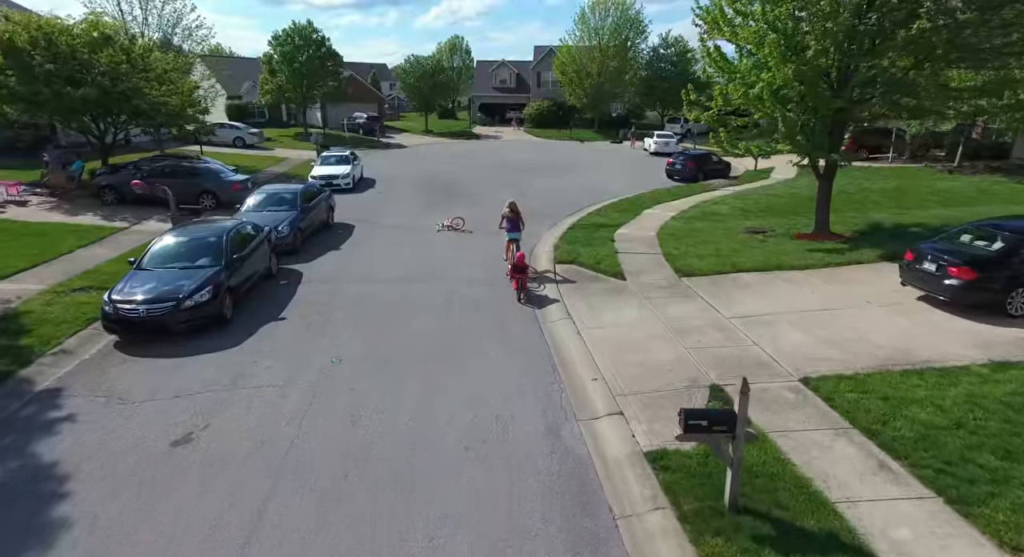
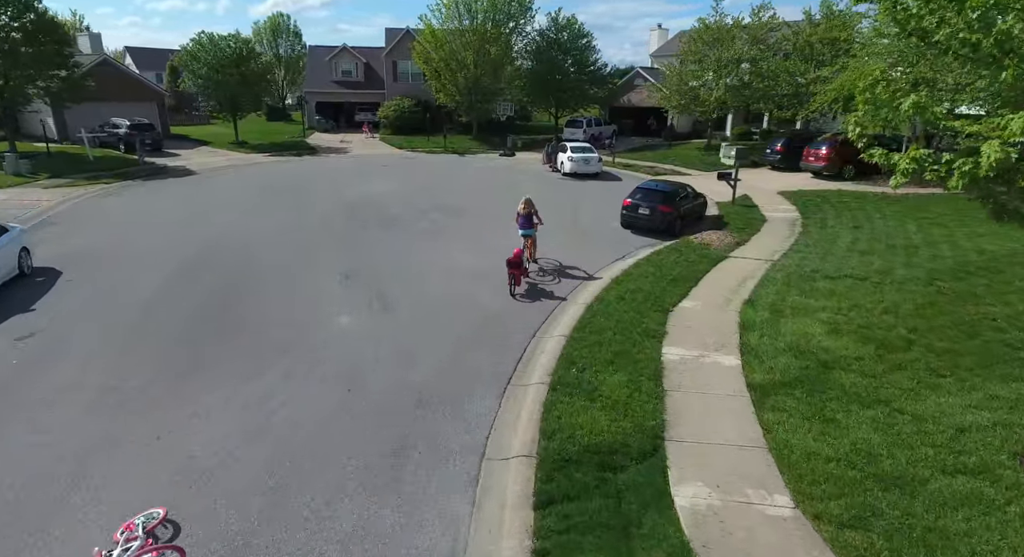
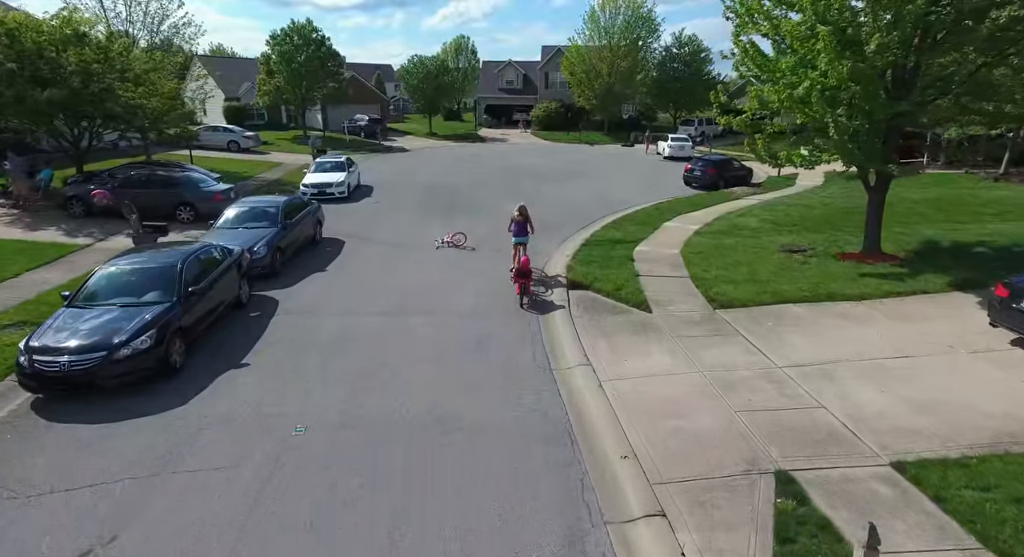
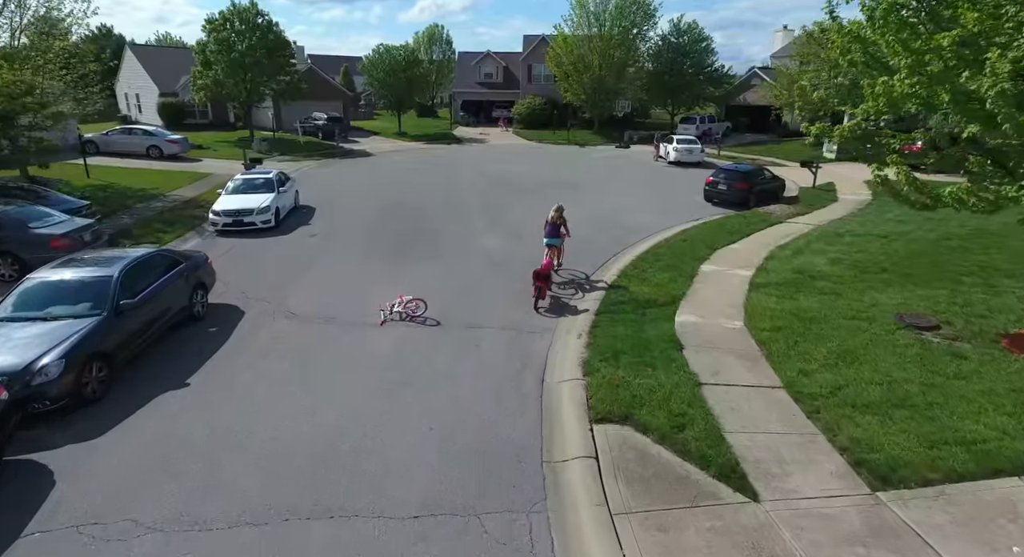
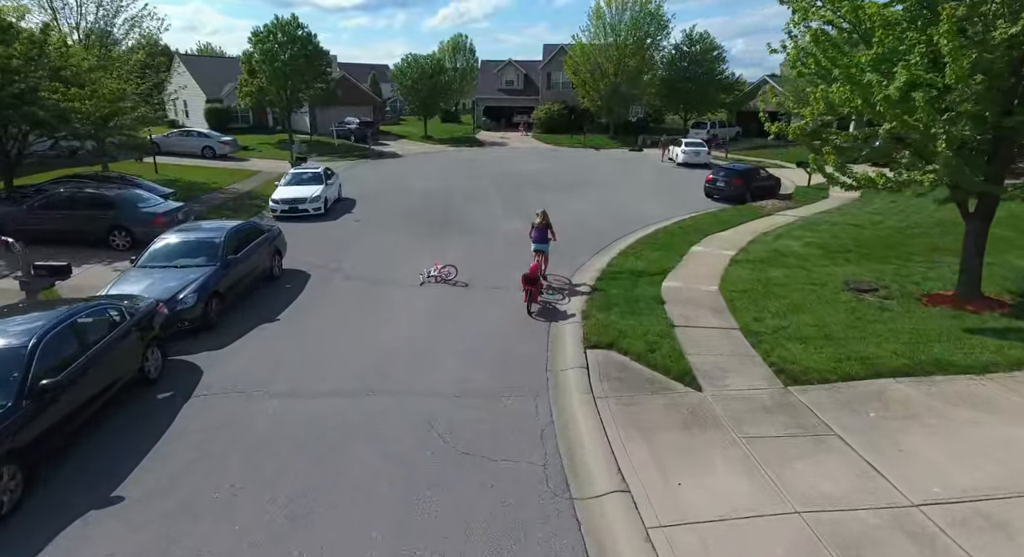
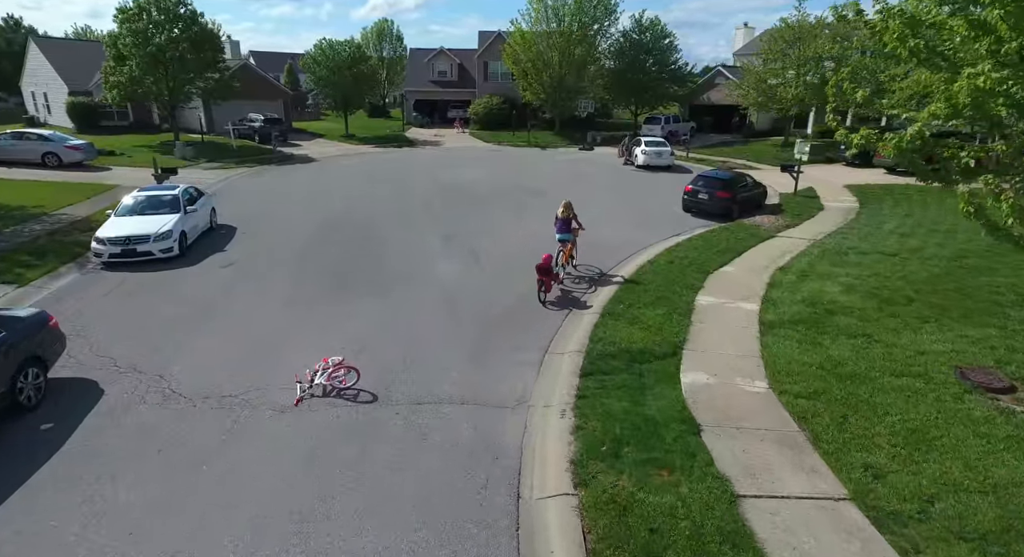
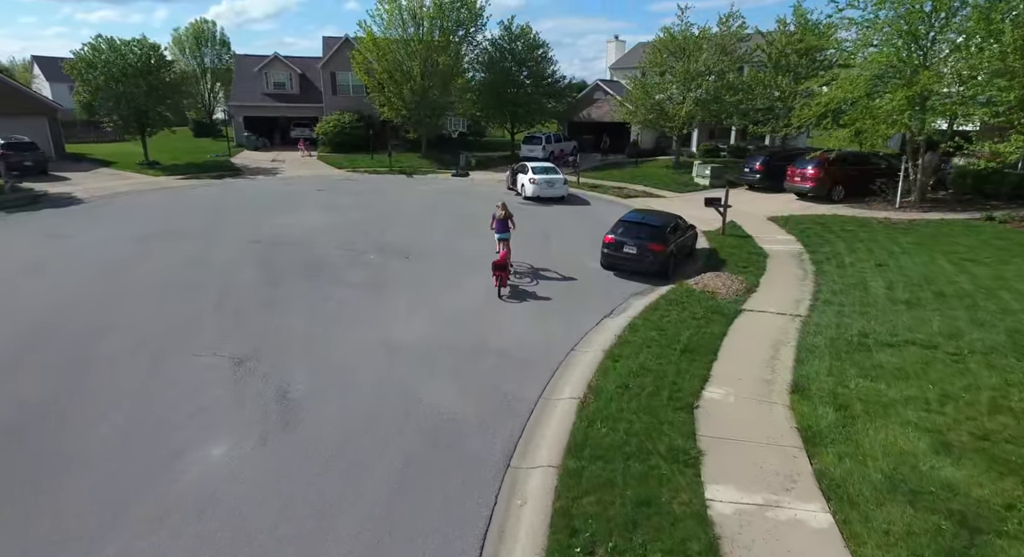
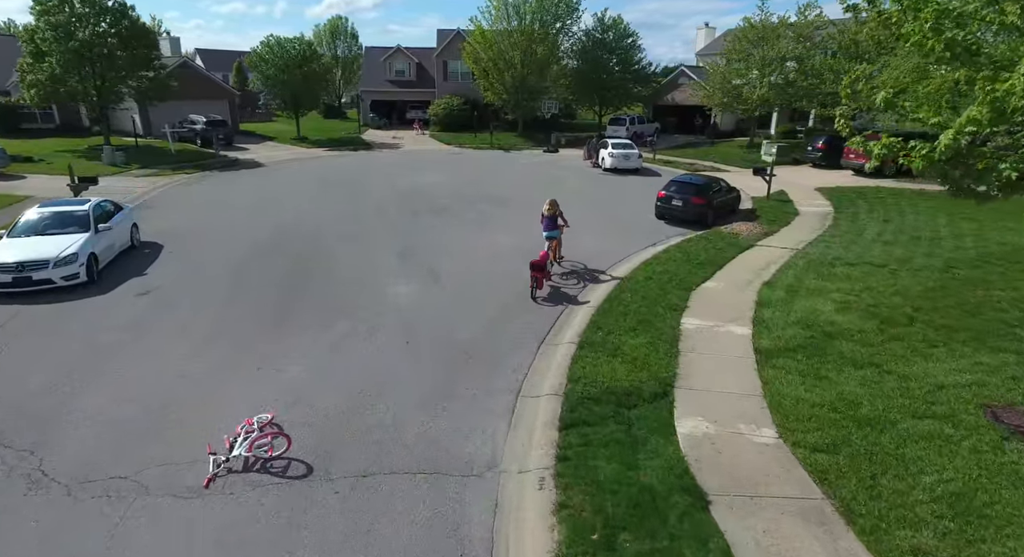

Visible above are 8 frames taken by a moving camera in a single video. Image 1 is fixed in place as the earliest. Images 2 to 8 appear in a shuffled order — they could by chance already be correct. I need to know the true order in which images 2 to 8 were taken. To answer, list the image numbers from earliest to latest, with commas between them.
3, 5, 4, 6, 8, 2, 7
